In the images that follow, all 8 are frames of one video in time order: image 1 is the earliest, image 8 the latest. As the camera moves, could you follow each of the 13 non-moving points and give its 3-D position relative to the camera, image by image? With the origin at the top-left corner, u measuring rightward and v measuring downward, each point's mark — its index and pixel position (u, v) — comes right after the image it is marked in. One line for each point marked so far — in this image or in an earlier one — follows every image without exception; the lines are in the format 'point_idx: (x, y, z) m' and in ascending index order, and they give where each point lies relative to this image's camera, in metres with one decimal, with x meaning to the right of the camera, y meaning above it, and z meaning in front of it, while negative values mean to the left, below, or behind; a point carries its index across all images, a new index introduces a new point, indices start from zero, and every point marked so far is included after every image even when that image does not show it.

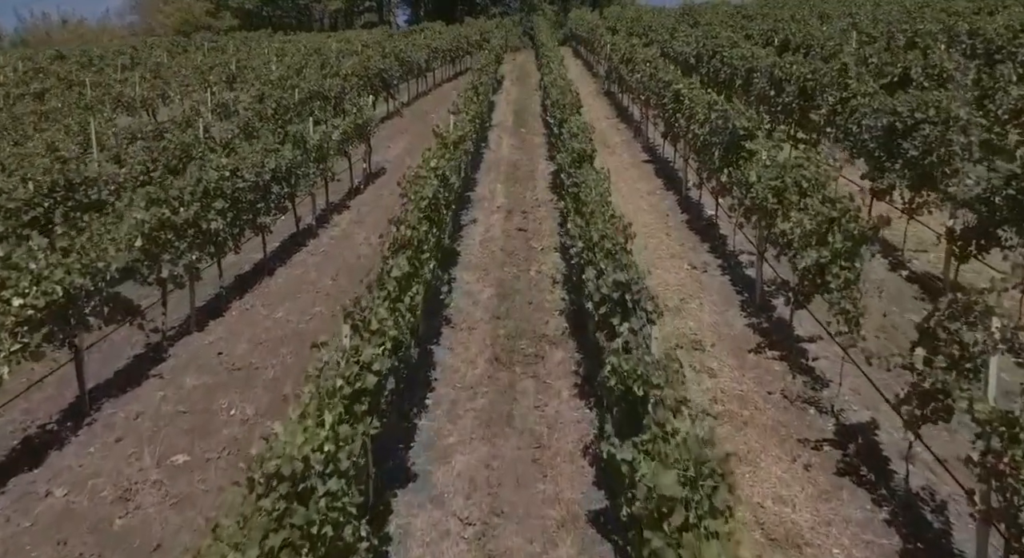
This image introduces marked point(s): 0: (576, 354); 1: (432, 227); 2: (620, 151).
0: (+0.8, -0.9, +8.7) m
1: (-0.9, +0.6, +8.6) m
2: (+2.7, +3.2, +18.3) m
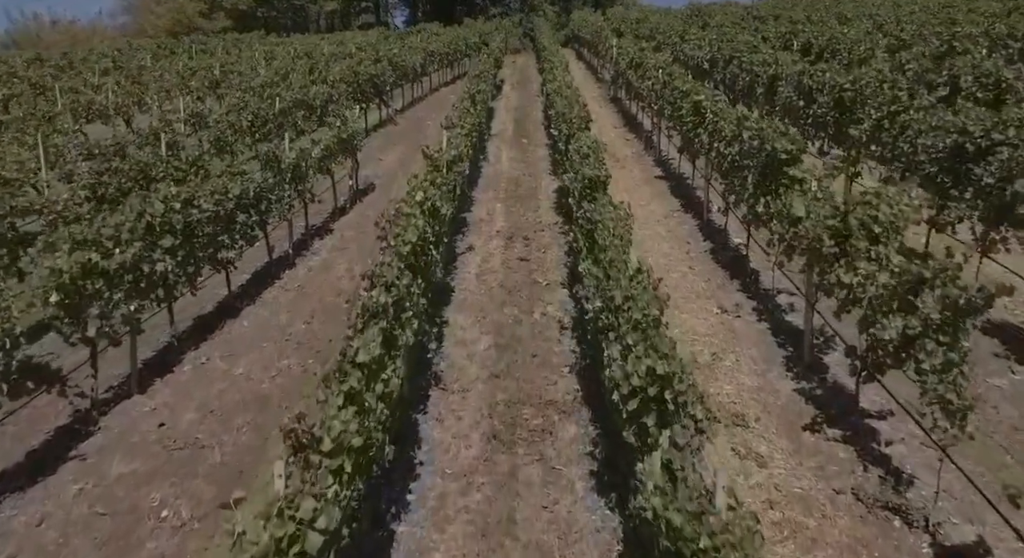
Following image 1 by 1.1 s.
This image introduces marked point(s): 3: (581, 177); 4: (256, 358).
0: (+0.8, -1.5, +7.2) m
1: (-0.9, 0.0, +7.1) m
2: (+2.8, +2.6, +16.8) m
3: (+0.9, +1.4, +9.9) m
4: (-3.1, -1.0, +8.7) m
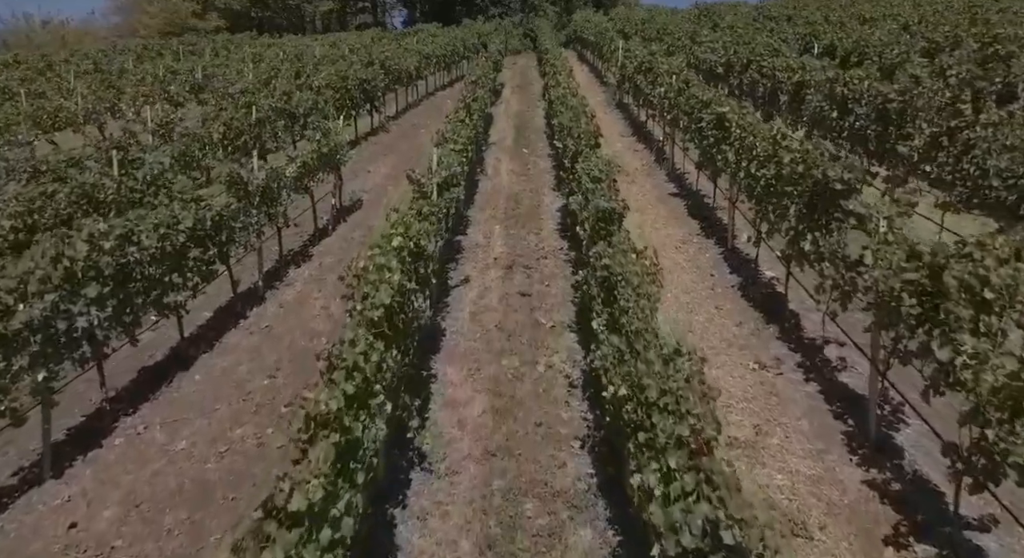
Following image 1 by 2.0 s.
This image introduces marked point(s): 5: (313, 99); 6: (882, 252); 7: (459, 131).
0: (+0.8, -2.0, +5.7) m
1: (-0.9, -0.5, +5.6) m
2: (+2.8, +2.1, +15.4) m
3: (+0.9, +0.8, +8.5) m
4: (-3.1, -1.5, +7.3) m
5: (-4.8, +4.3, +17.3) m
6: (+3.1, +0.2, +6.1) m
7: (-0.9, +2.7, +13.1) m
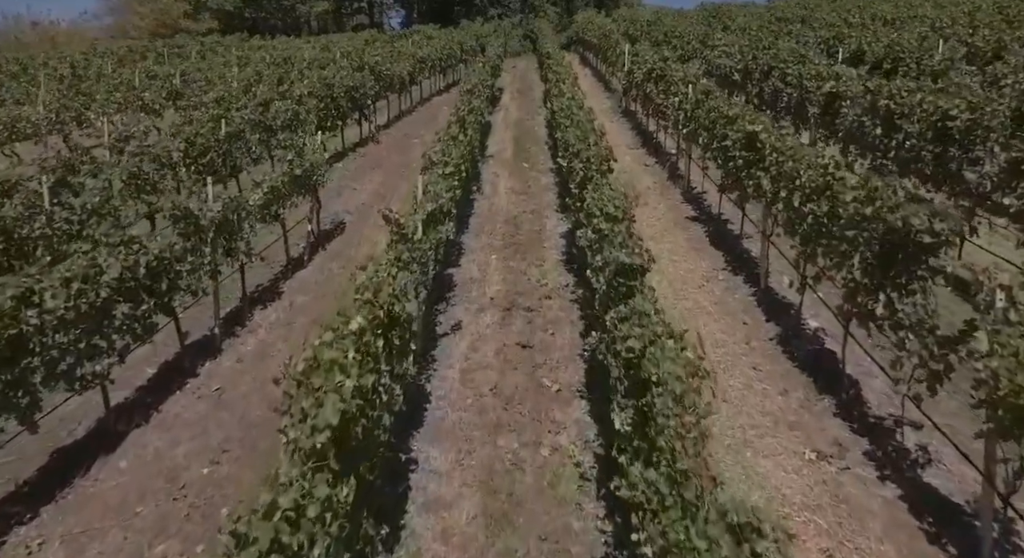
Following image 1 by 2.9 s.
0: (+0.8, -2.6, +4.2) m
1: (-1.0, -1.1, +4.1) m
2: (+2.7, +1.5, +13.8) m
3: (+0.9, +0.2, +6.9) m
4: (-3.1, -2.1, +5.7) m
5: (-4.8, +3.7, +15.8) m
6: (+3.1, -0.4, +4.6) m
7: (-0.9, +2.1, +11.6) m
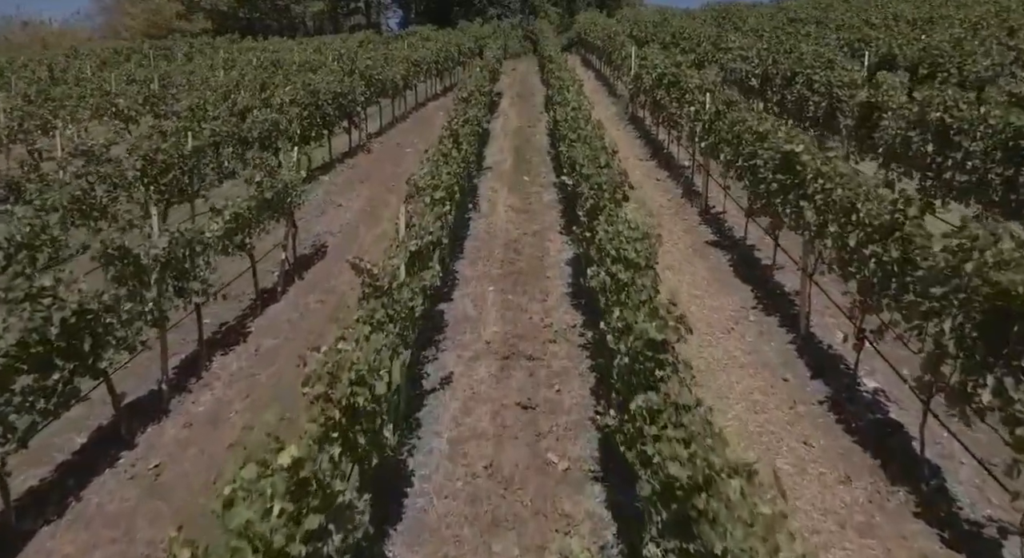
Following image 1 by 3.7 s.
0: (+0.7, -3.1, +2.8) m
1: (-1.0, -1.6, +2.7) m
2: (+2.7, +0.9, +12.4) m
3: (+0.9, -0.3, +5.5) m
4: (-3.1, -2.6, +4.3) m
5: (-4.8, +3.2, +14.4) m
6: (+3.1, -0.9, +3.2) m
7: (-1.0, +1.6, +10.2) m
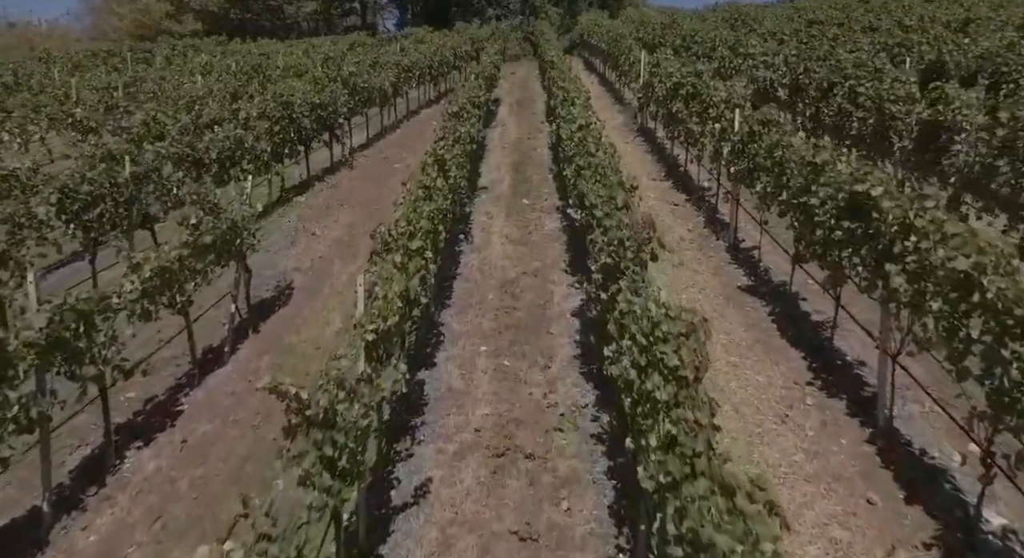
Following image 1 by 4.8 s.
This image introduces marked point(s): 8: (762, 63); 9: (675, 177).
0: (+0.7, -3.8, +0.9) m
1: (-1.0, -2.3, +0.8) m
2: (+2.7, +0.2, +10.6) m
3: (+0.9, -1.0, +3.7) m
4: (-3.2, -3.3, +2.5) m
5: (-4.8, +2.5, +12.5) m
6: (+3.1, -1.6, +1.4) m
7: (-1.0, +0.9, +8.3) m
8: (+5.6, +4.8, +16.2) m
9: (+3.4, +2.1, +15.1) m
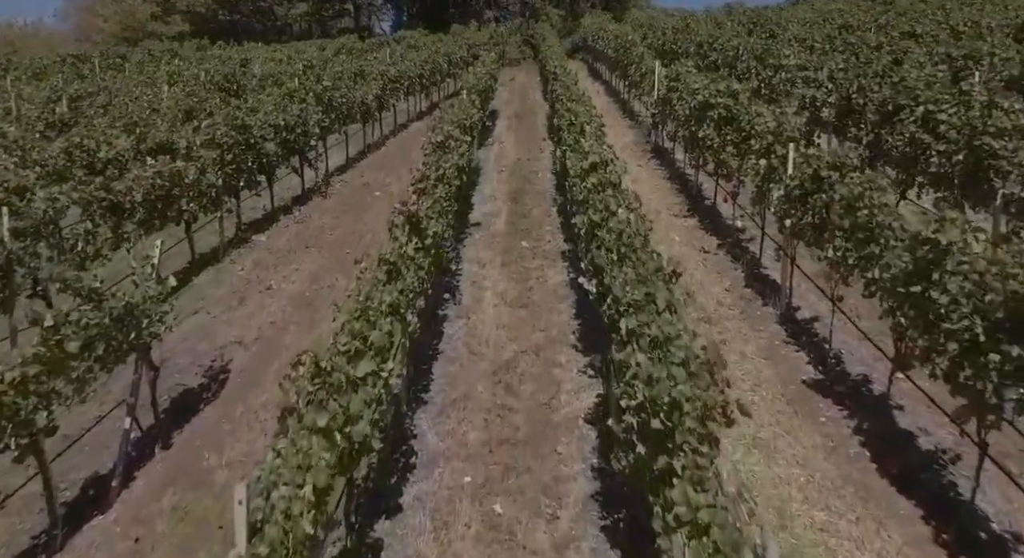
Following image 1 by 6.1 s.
0: (+0.6, -4.8, -1.5) m
1: (-1.1, -3.2, -1.5) m
2: (+2.6, -0.7, +8.2) m
3: (+0.8, -1.9, +1.3) m
4: (-3.2, -4.2, +0.1) m
5: (-4.9, +1.5, +10.2) m
6: (+3.0, -2.5, -1.0) m
7: (-1.0, -0.1, +5.9) m
8: (+5.6, +3.9, +13.9) m
9: (+3.3, +1.2, +12.8) m
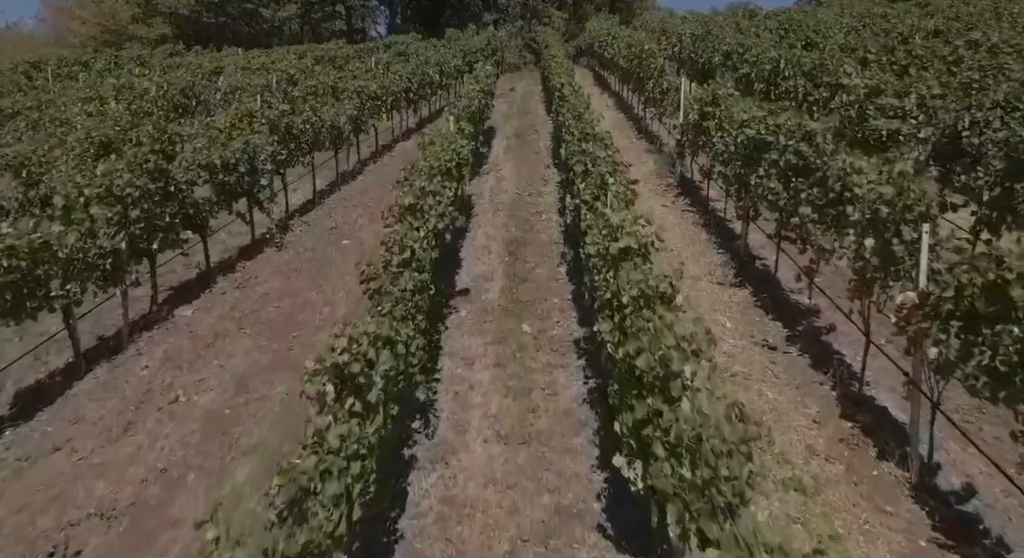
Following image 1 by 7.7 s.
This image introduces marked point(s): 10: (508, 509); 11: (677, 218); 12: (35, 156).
0: (+0.6, -6.0, -4.5) m
1: (-1.1, -4.4, -4.6) m
2: (+2.6, -2.0, +5.2) m
3: (+0.8, -3.1, -1.7) m
4: (-3.3, -5.4, -2.9) m
5: (-4.9, +0.3, +7.1) m
6: (+3.0, -3.7, -4.0) m
7: (-1.1, -1.3, +2.9) m
8: (+5.5, +2.6, +10.8) m
9: (+3.3, -0.1, +9.7) m
10: (-0.1, -1.9, +6.1) m
11: (+2.9, +1.1, +12.7) m
12: (-7.7, +2.0, +11.6) m
